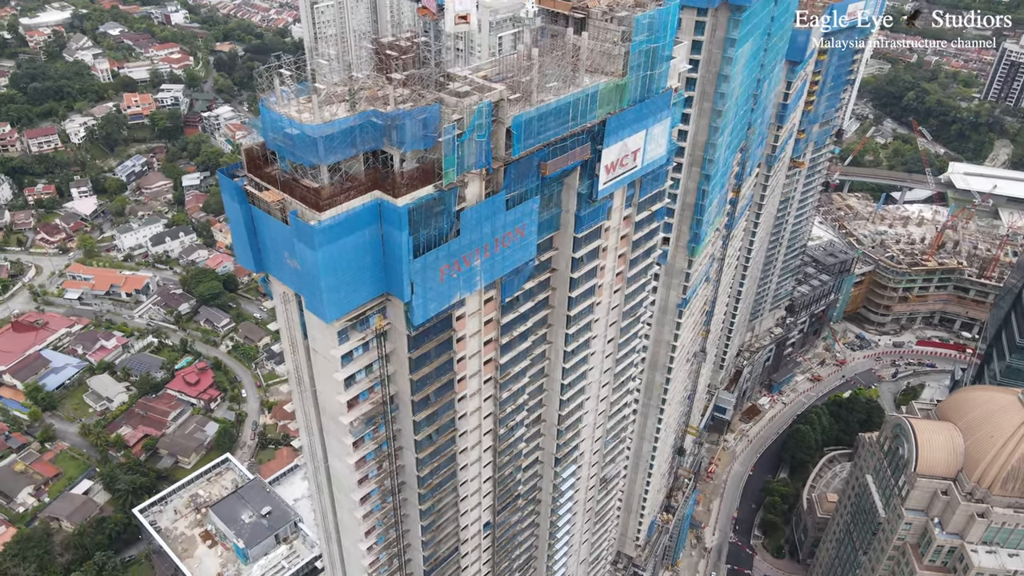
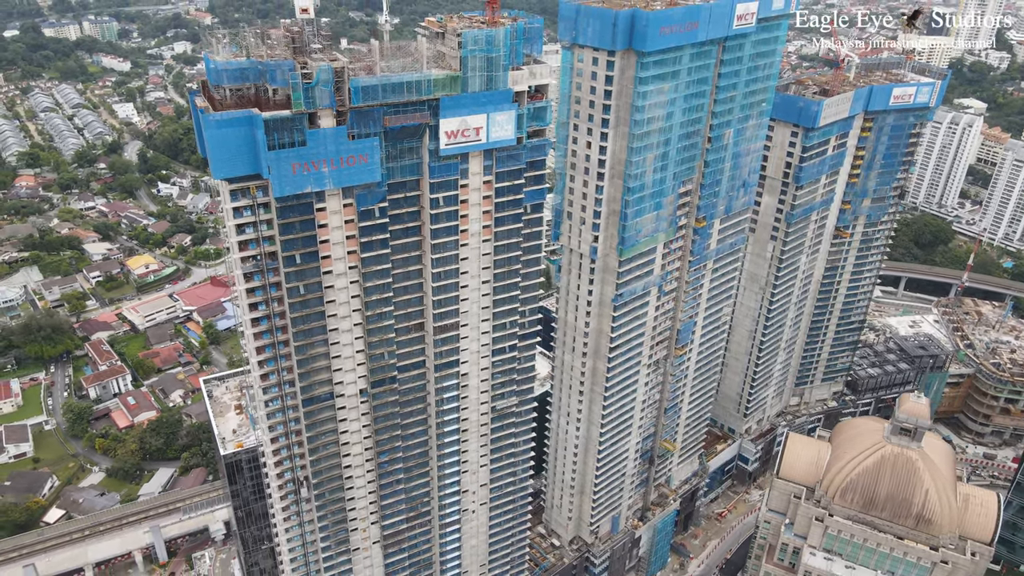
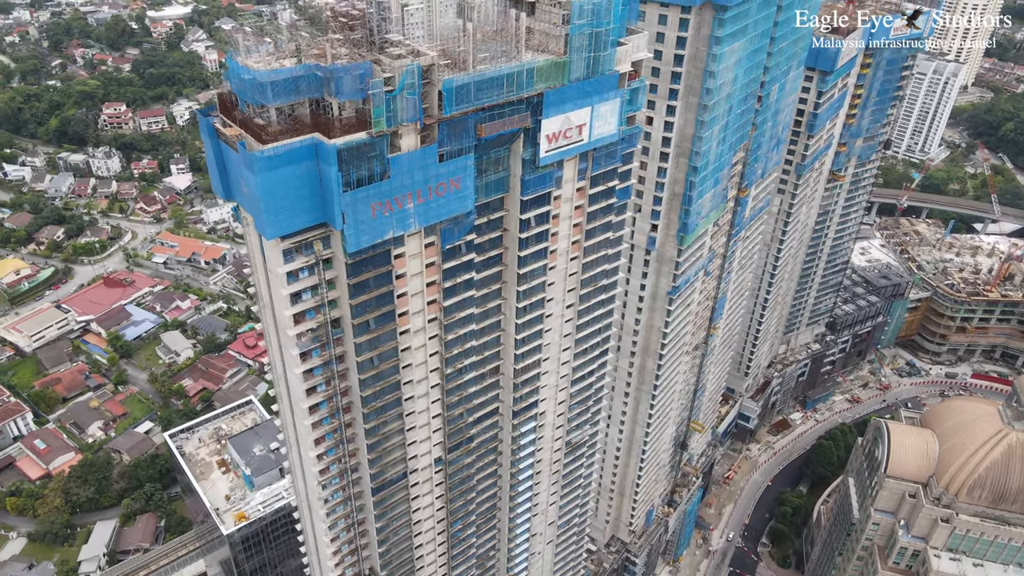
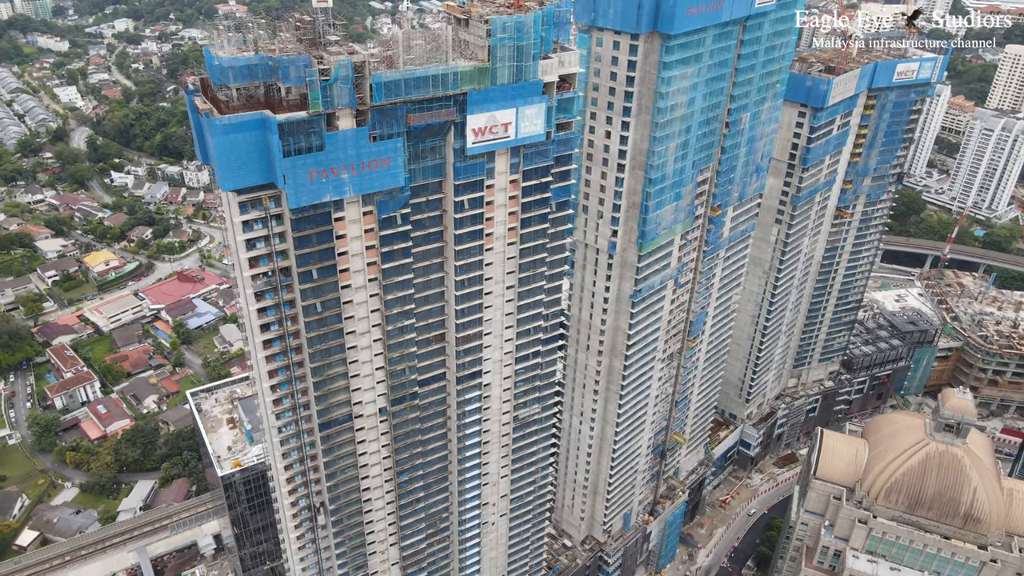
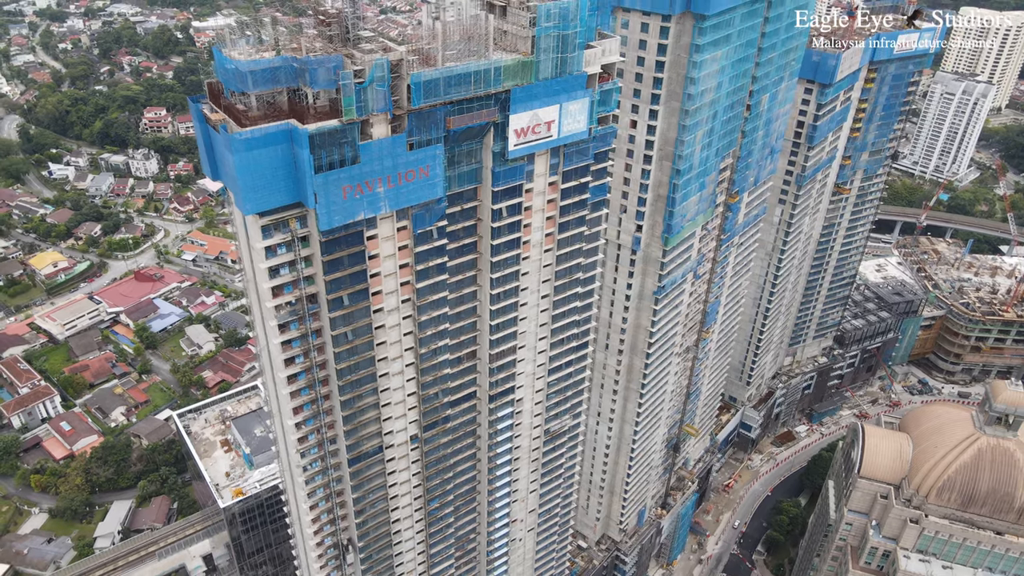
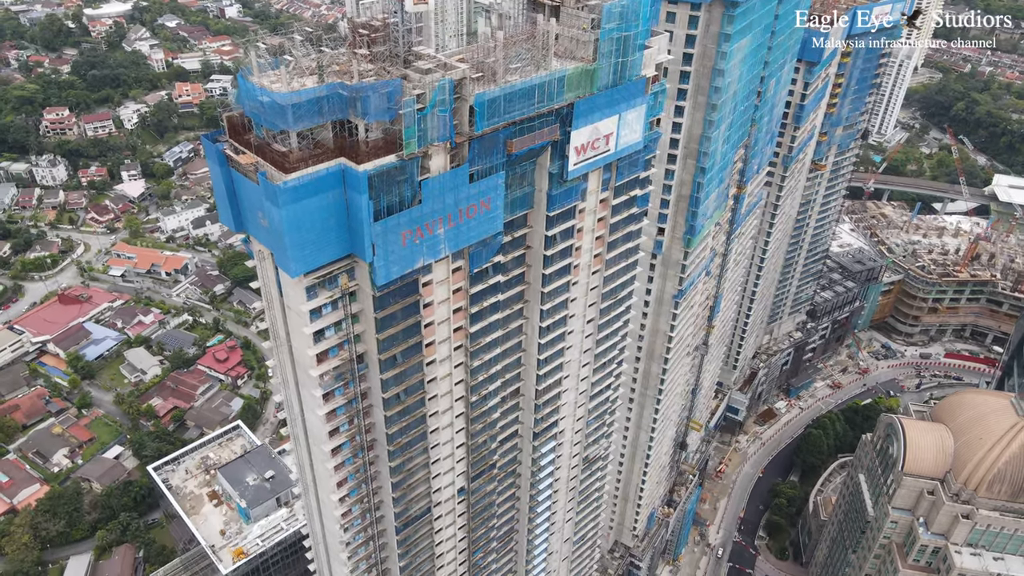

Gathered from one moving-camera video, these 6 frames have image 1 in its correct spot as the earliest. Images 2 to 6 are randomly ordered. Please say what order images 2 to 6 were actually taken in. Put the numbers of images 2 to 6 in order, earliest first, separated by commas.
6, 3, 5, 4, 2
